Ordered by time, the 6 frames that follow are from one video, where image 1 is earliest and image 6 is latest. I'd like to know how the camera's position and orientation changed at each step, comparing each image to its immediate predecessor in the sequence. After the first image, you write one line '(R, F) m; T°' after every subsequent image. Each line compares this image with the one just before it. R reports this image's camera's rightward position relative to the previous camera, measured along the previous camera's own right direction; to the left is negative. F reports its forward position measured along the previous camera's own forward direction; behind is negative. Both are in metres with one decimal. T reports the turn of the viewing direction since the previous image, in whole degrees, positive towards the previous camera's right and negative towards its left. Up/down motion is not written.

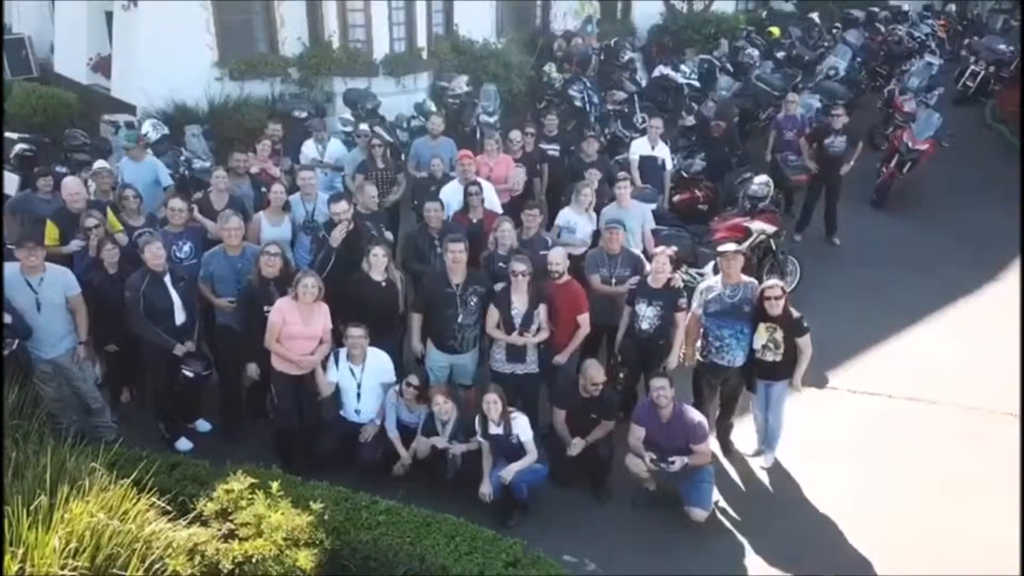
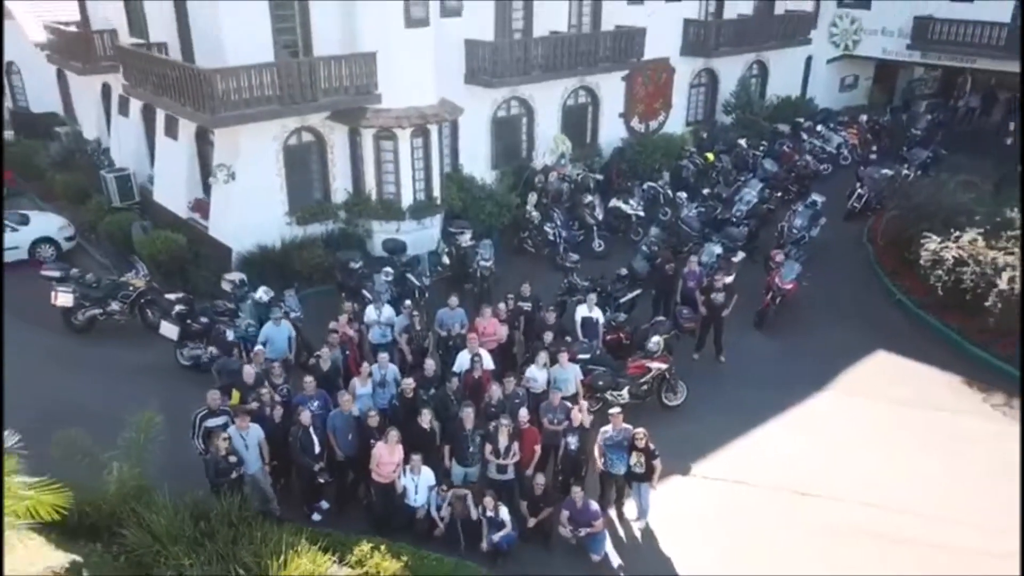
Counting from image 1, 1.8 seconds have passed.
(+0.1, -4.6) m; 0°
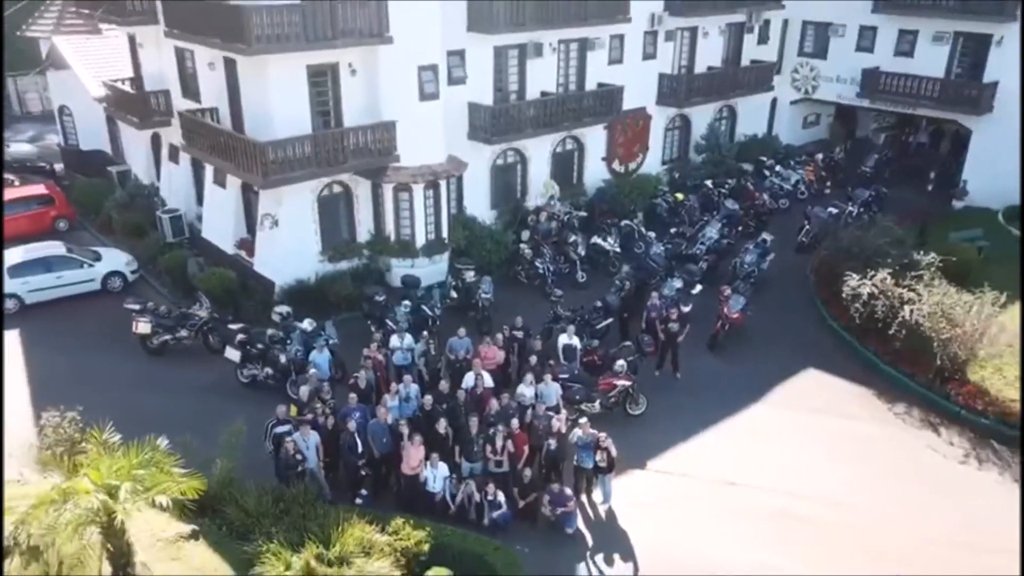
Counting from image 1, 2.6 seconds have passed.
(+0.1, -3.3) m; 0°
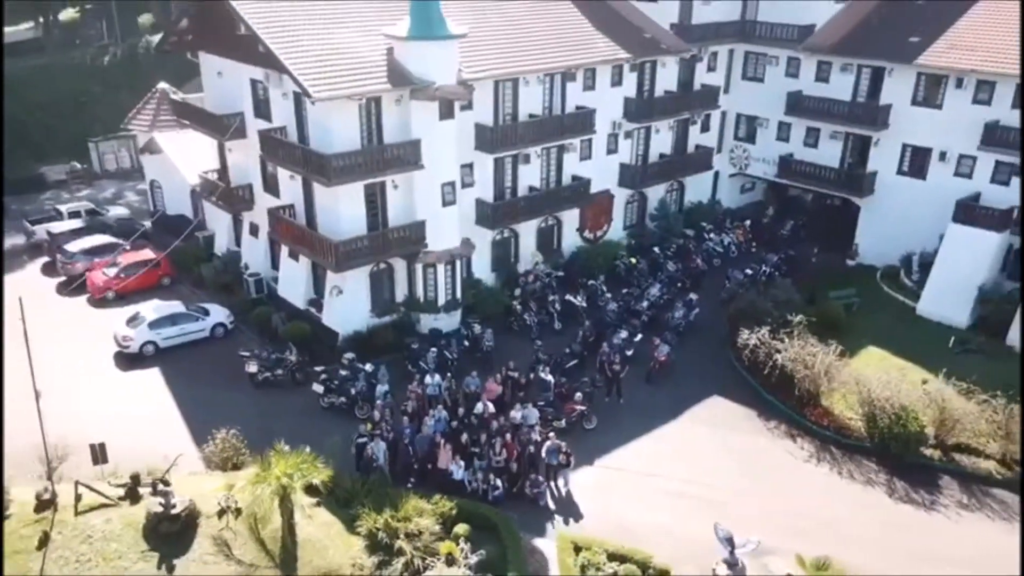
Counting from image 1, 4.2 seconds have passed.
(+0.1, -7.9) m; 0°
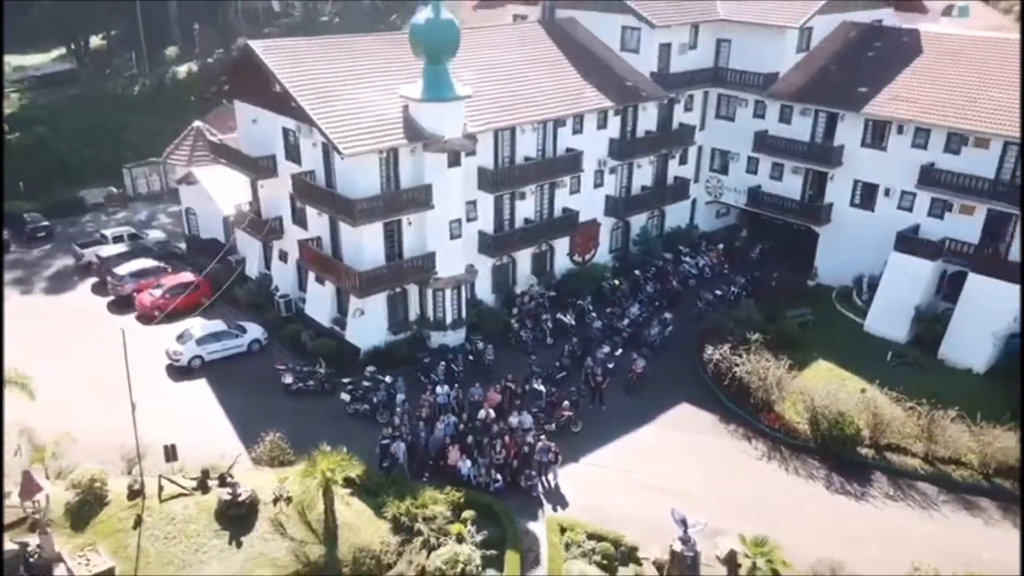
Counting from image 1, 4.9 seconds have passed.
(0.0, -4.3) m; 0°
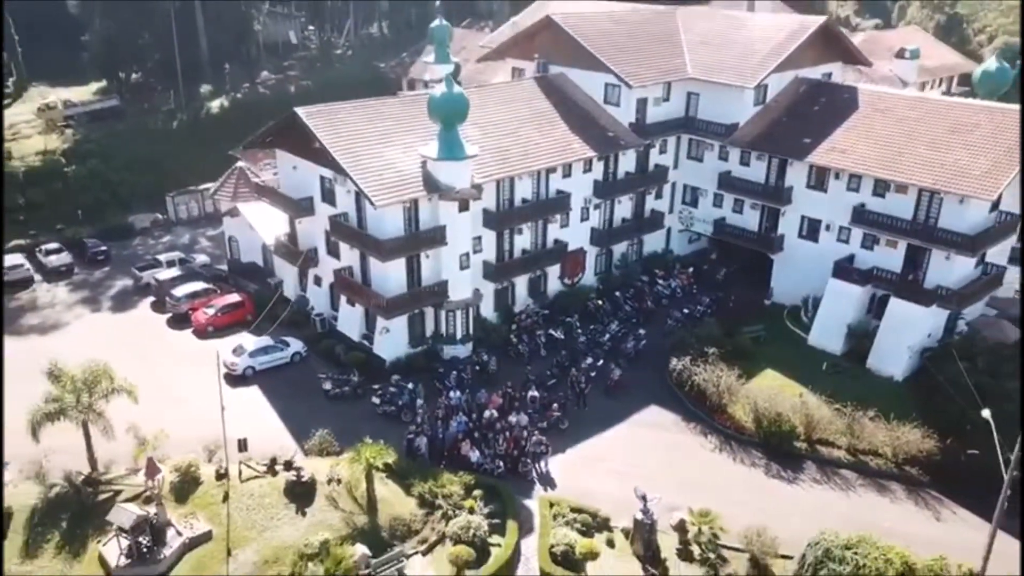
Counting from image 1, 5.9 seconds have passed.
(0.0, -6.5) m; 0°
